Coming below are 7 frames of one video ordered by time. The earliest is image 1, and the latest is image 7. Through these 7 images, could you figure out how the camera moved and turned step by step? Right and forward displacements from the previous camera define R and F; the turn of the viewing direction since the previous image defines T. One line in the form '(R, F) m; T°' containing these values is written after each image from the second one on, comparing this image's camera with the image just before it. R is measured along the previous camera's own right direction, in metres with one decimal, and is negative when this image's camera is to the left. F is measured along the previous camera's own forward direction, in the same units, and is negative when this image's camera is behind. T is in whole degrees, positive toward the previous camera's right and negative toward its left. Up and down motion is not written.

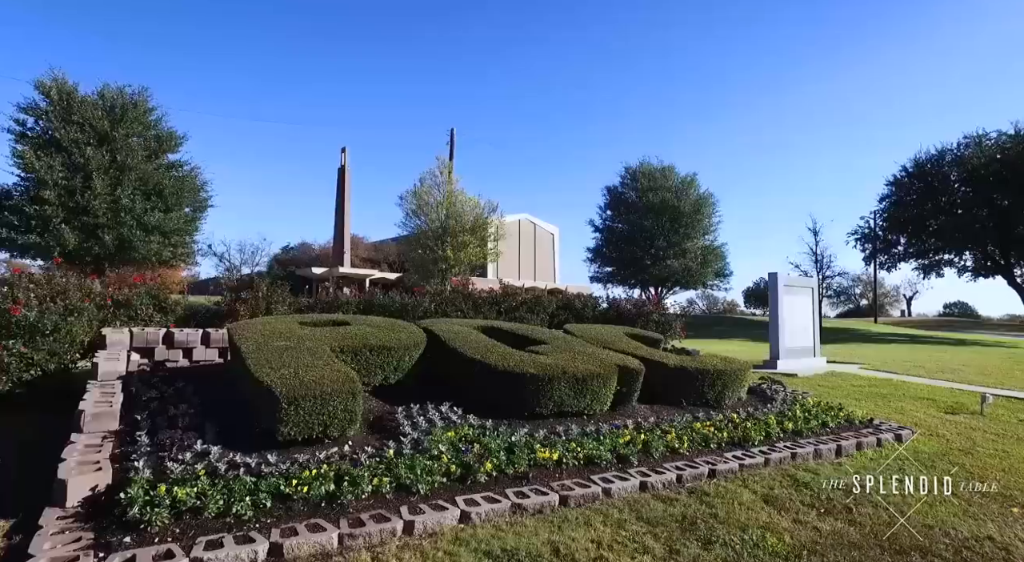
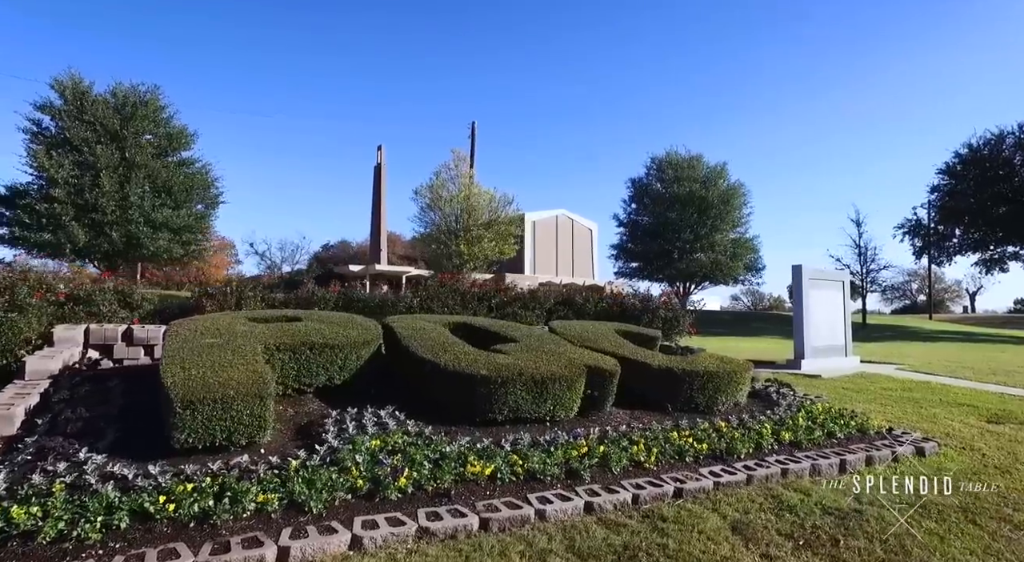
(+0.7, +0.5) m; -4°
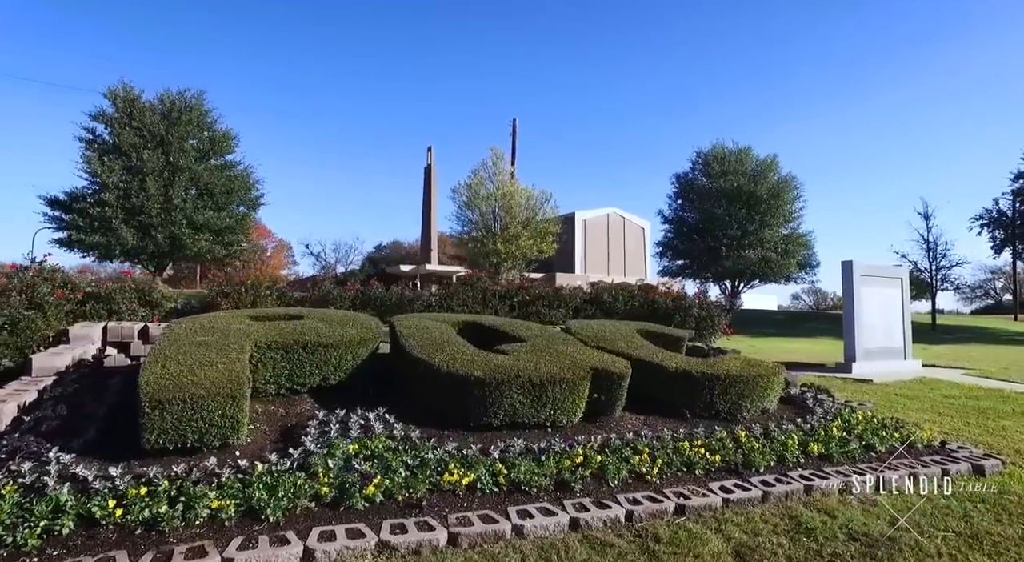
(+0.4, +0.3) m; -5°
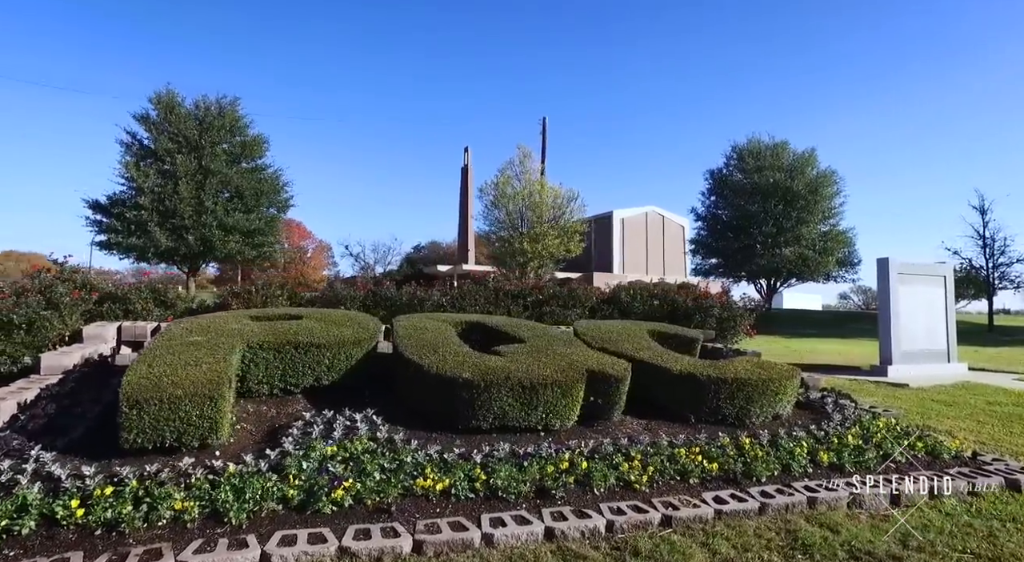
(+0.4, +0.1) m; -4°
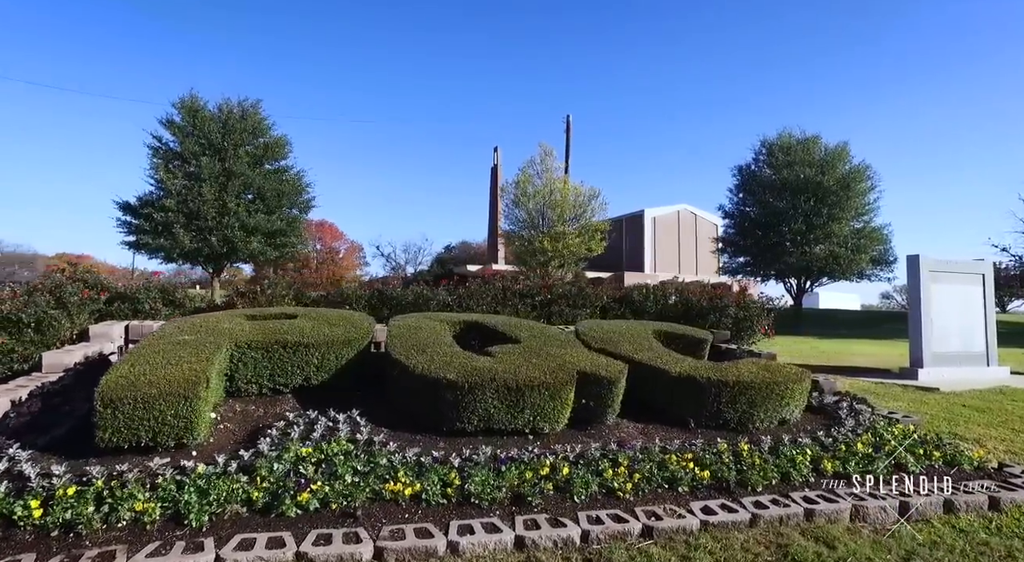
(+0.3, +0.1) m; -3°
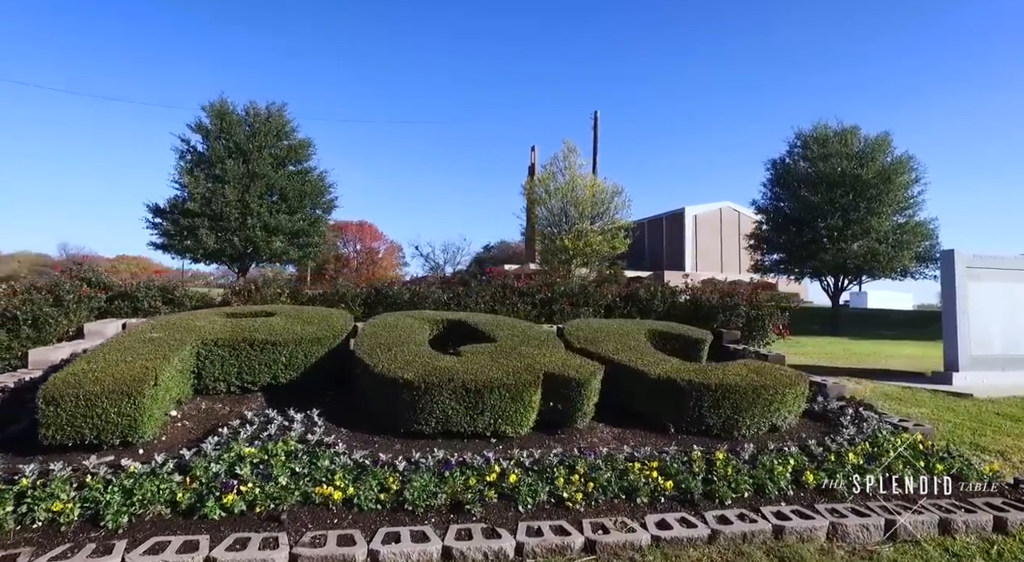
(+0.6, +0.2) m; -4°
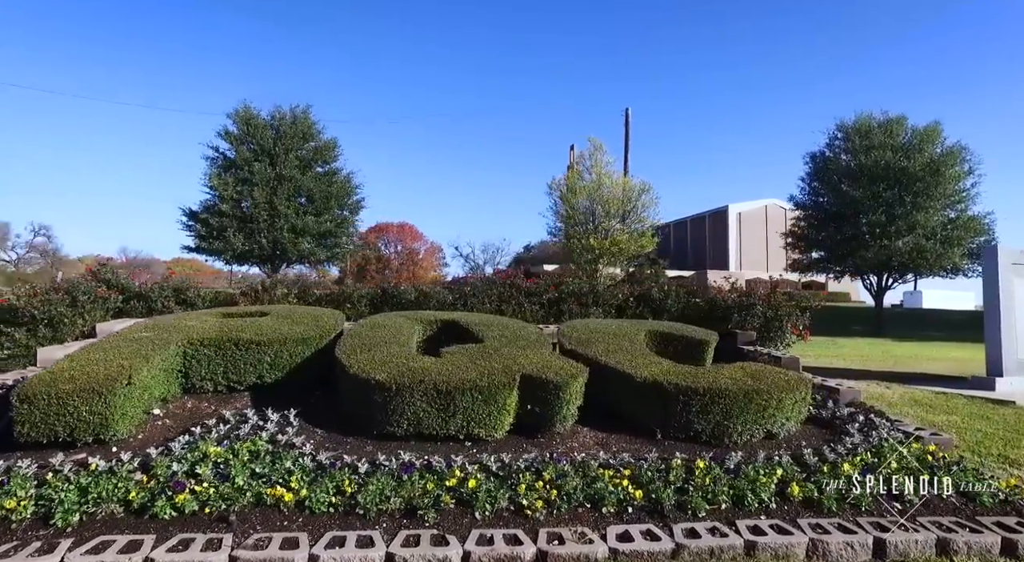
(+0.5, +0.1) m; -4°
